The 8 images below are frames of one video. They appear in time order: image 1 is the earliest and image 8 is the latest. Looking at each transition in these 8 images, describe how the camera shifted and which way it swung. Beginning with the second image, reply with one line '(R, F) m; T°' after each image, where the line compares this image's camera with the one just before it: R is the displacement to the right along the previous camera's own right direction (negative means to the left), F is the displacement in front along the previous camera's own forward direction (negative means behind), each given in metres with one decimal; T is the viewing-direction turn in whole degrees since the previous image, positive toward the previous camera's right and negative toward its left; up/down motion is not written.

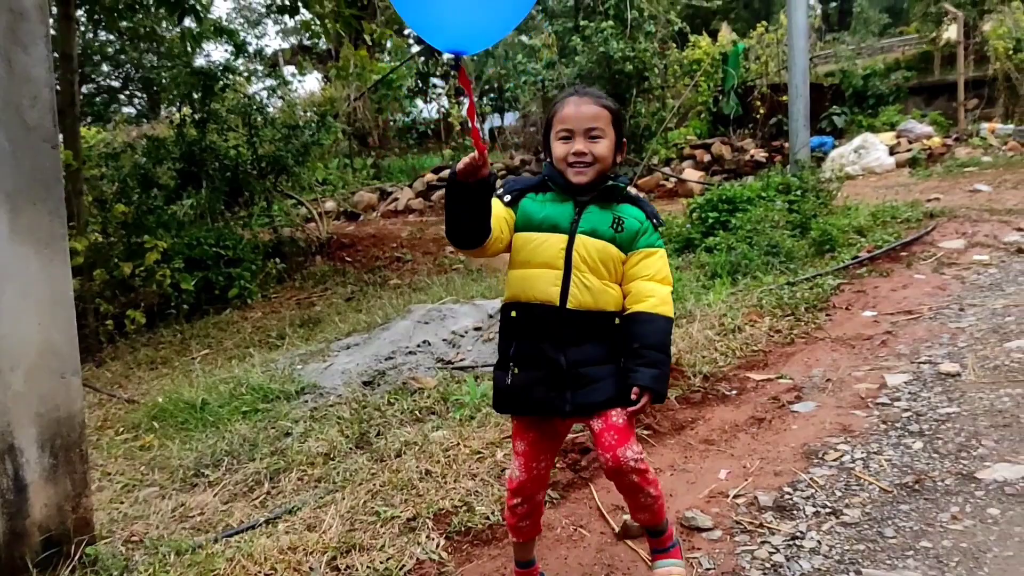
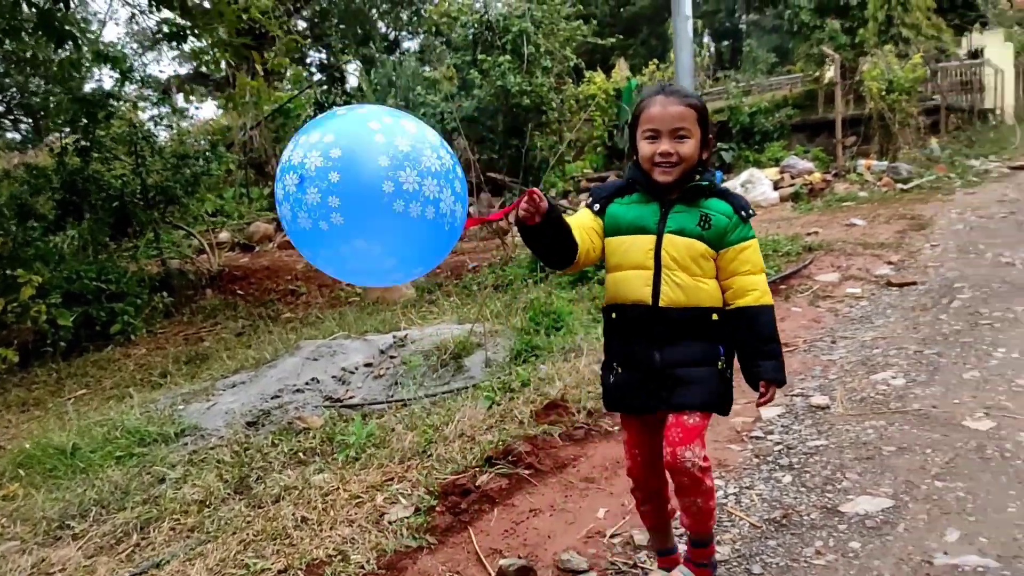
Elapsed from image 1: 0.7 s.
(+0.1, 0.0) m; +6°
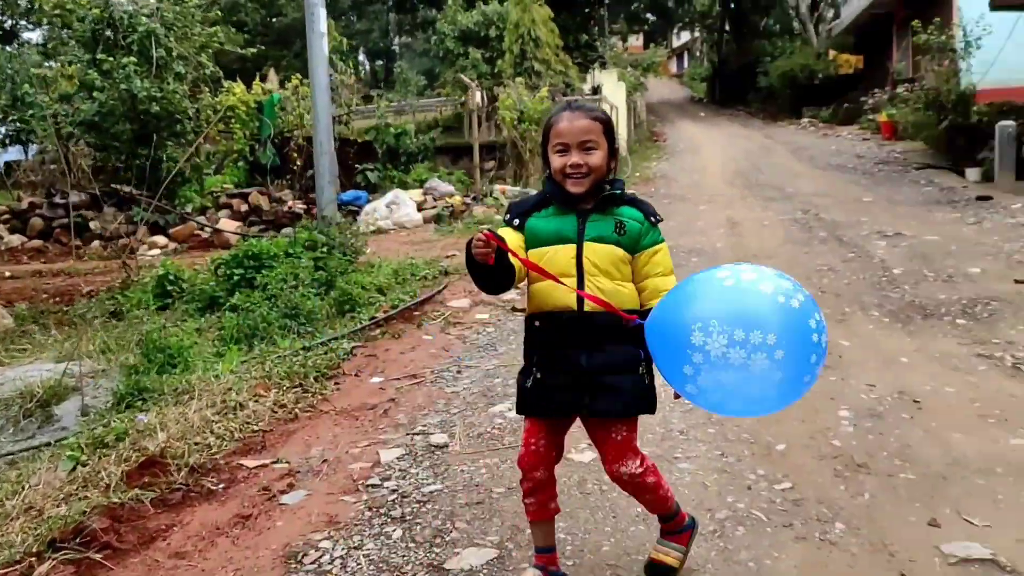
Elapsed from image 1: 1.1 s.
(+0.2, +0.2) m; +22°
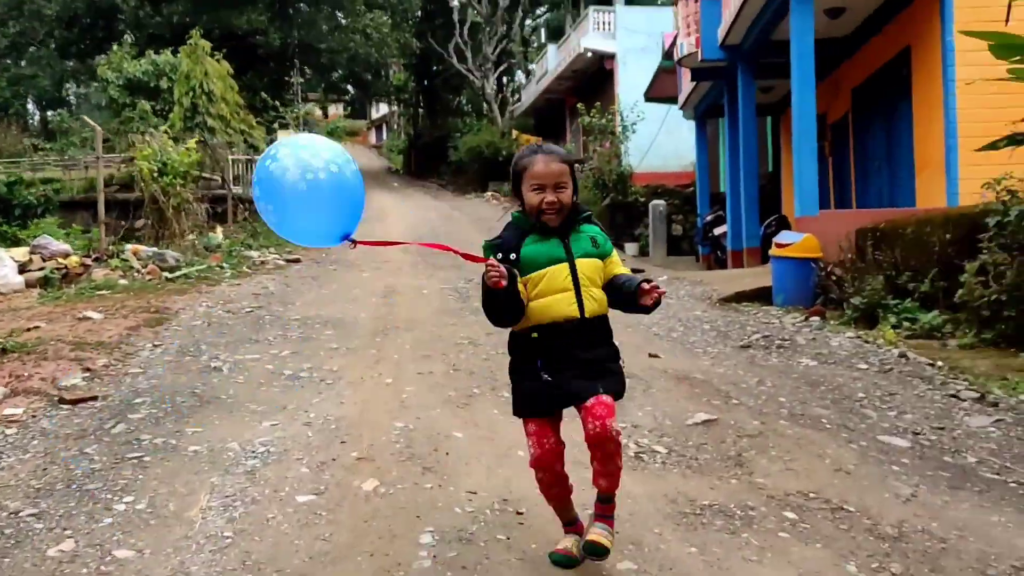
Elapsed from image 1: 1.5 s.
(+0.6, +0.7) m; +19°
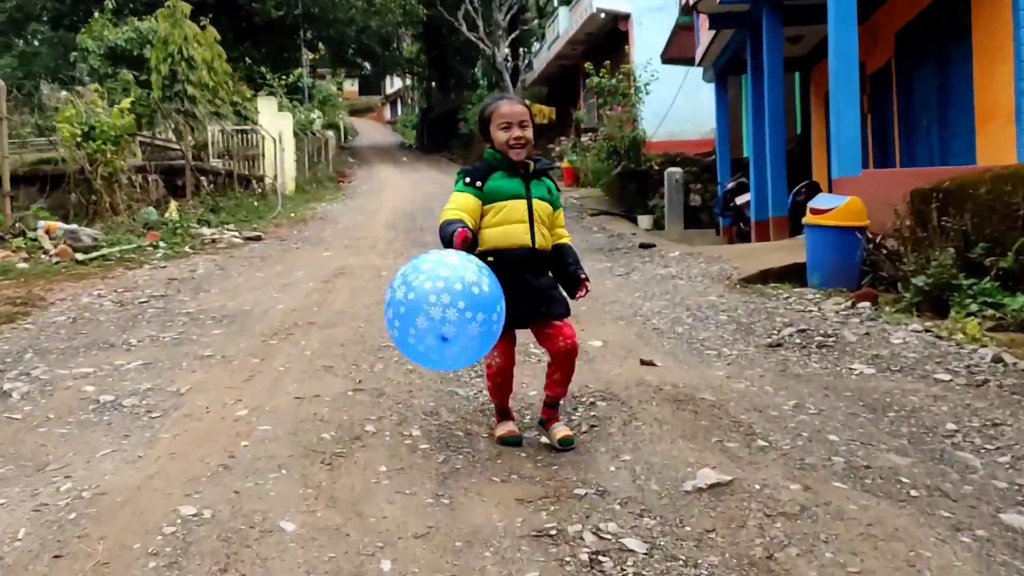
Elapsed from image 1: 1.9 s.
(+0.4, +1.5) m; -1°
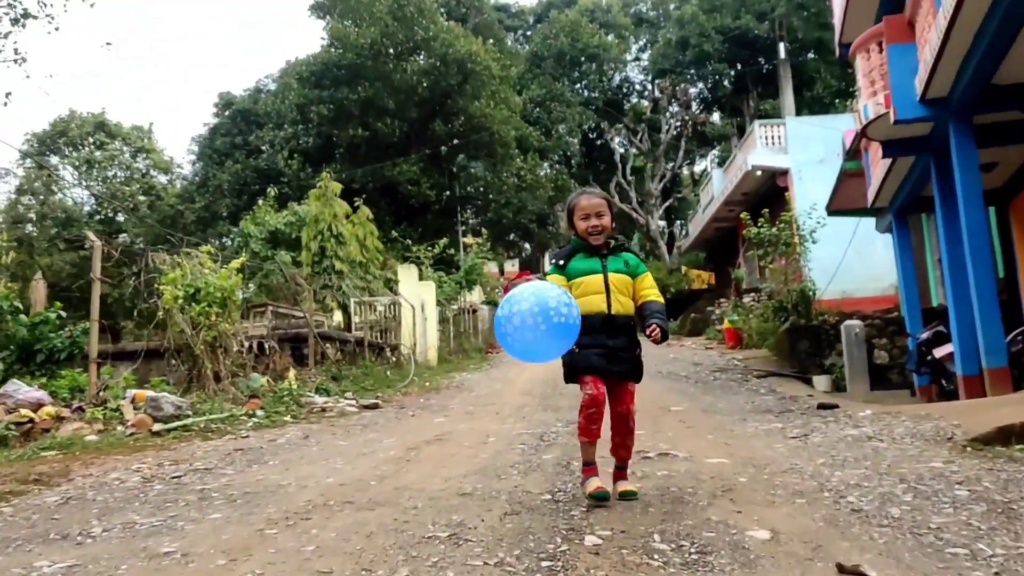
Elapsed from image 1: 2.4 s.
(+0.2, +1.4) m; -10°
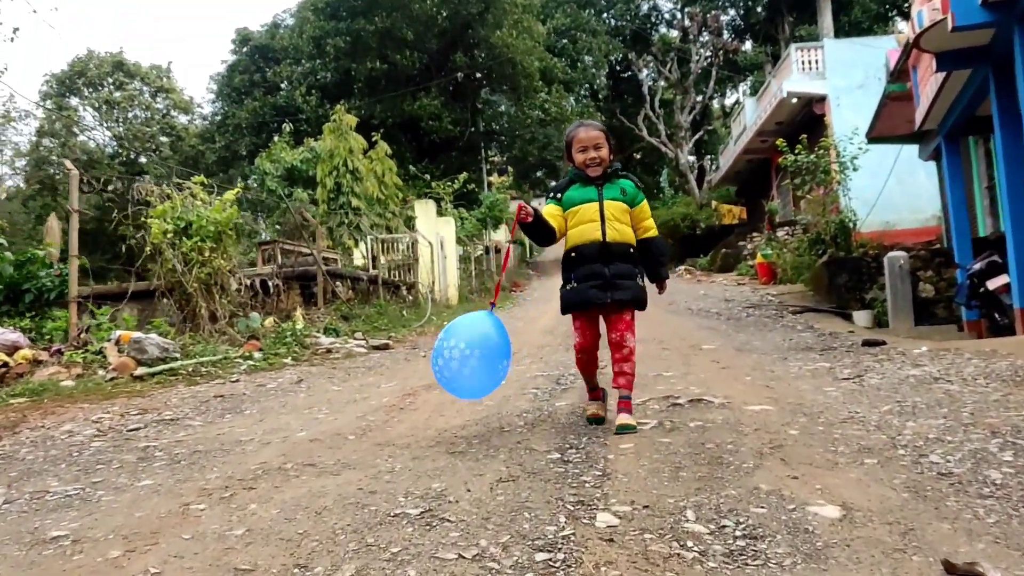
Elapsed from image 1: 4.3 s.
(+0.1, +0.7) m; -2°
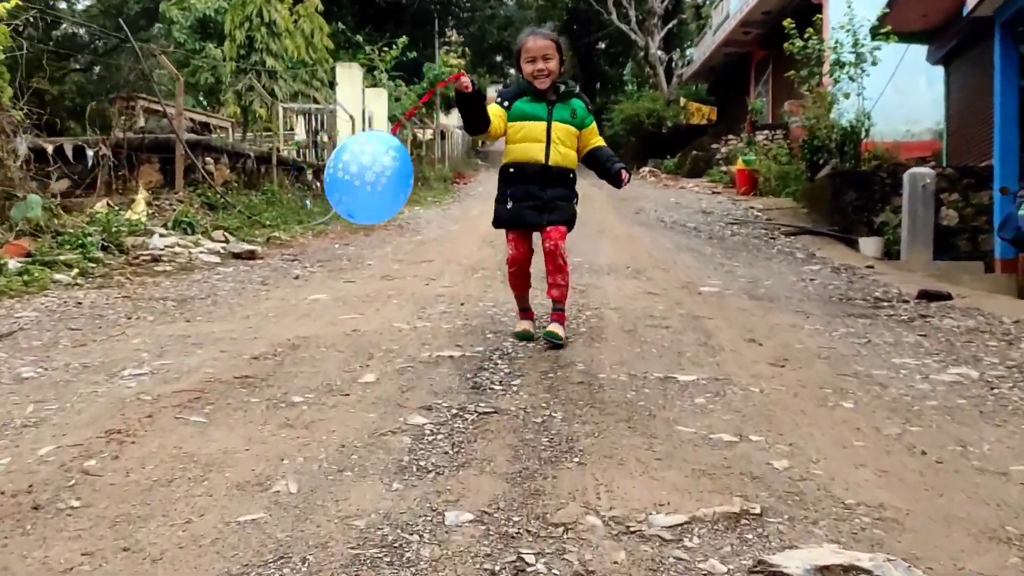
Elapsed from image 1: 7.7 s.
(+0.2, +2.5) m; +4°
